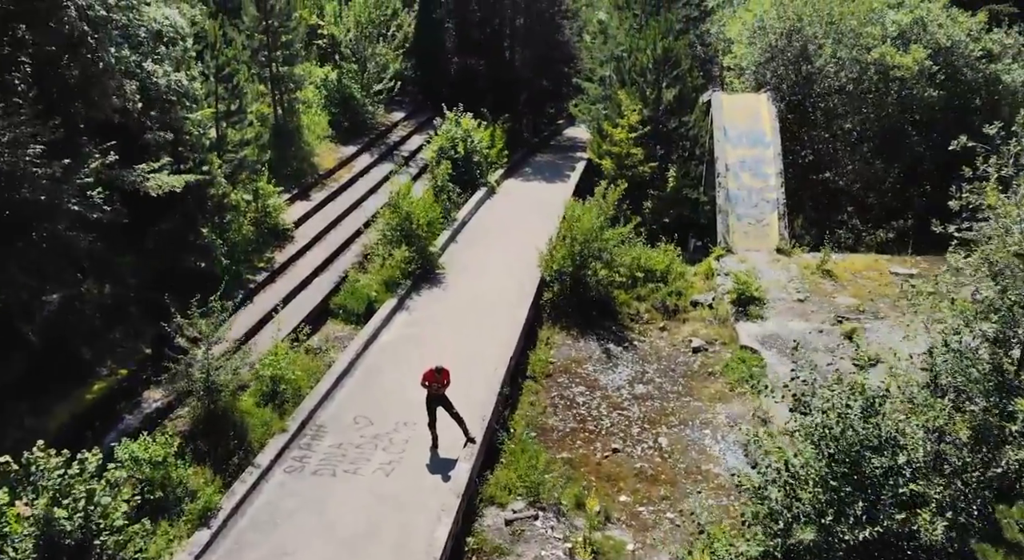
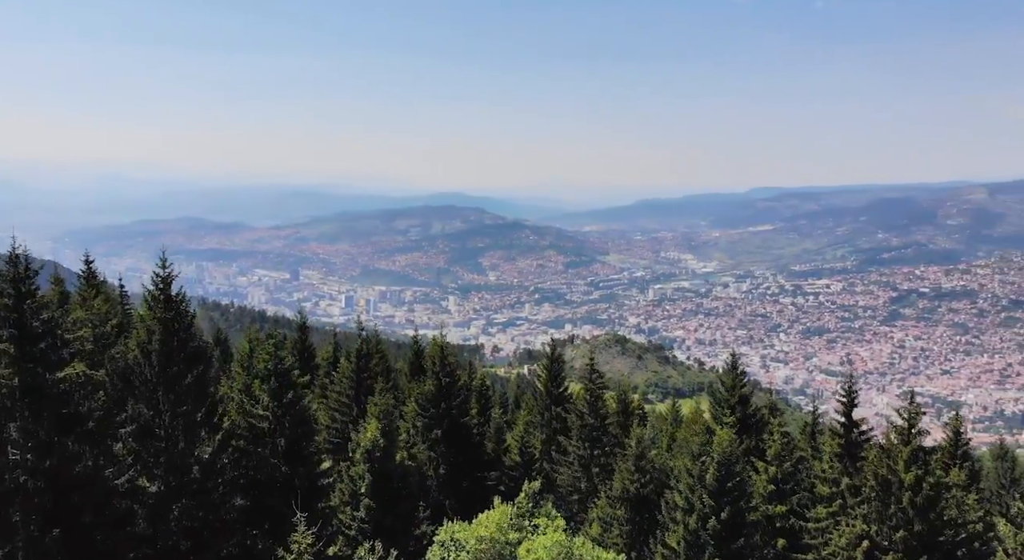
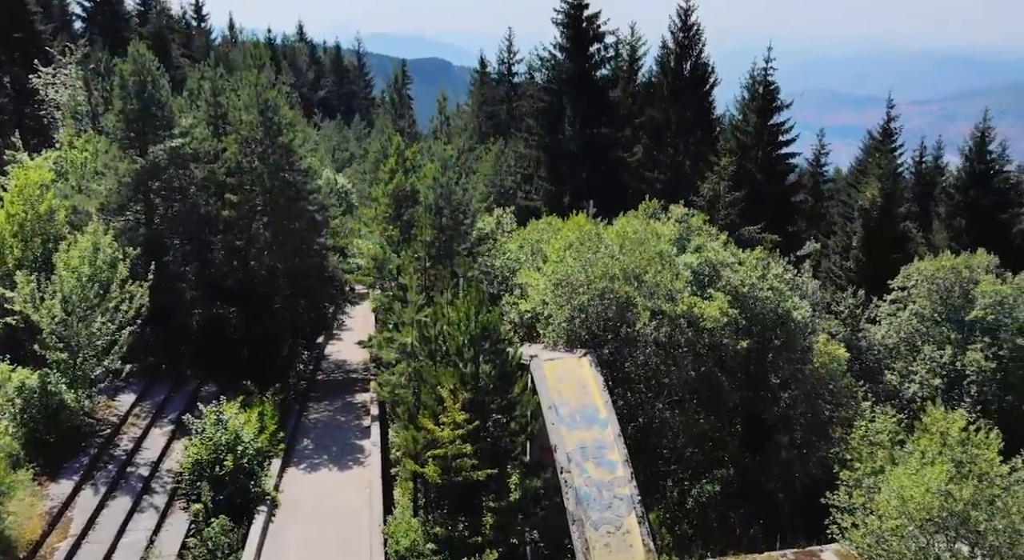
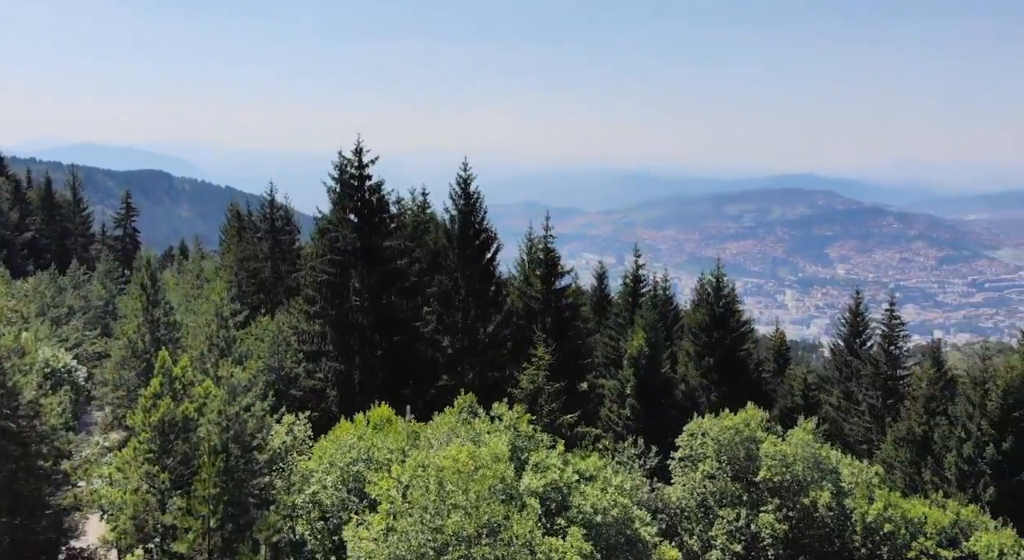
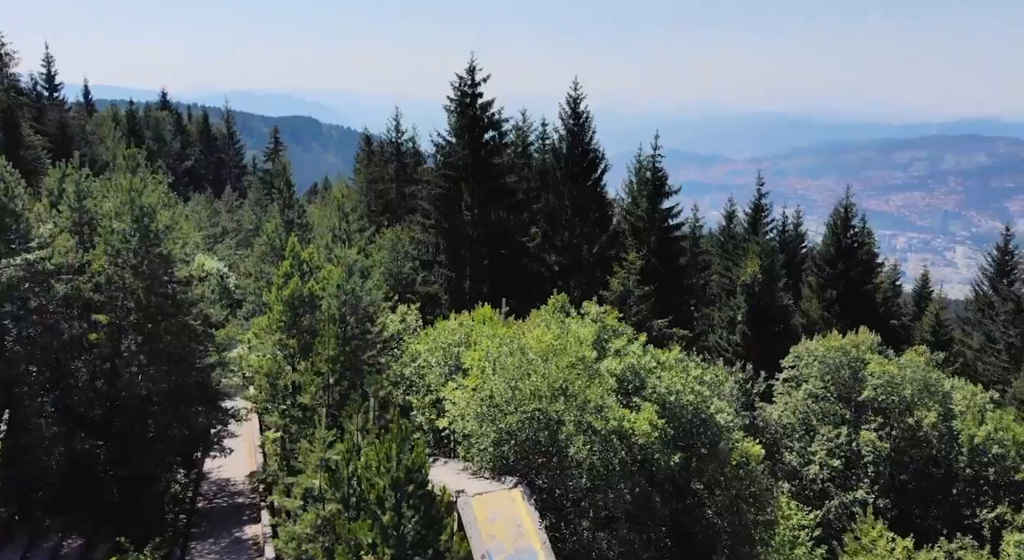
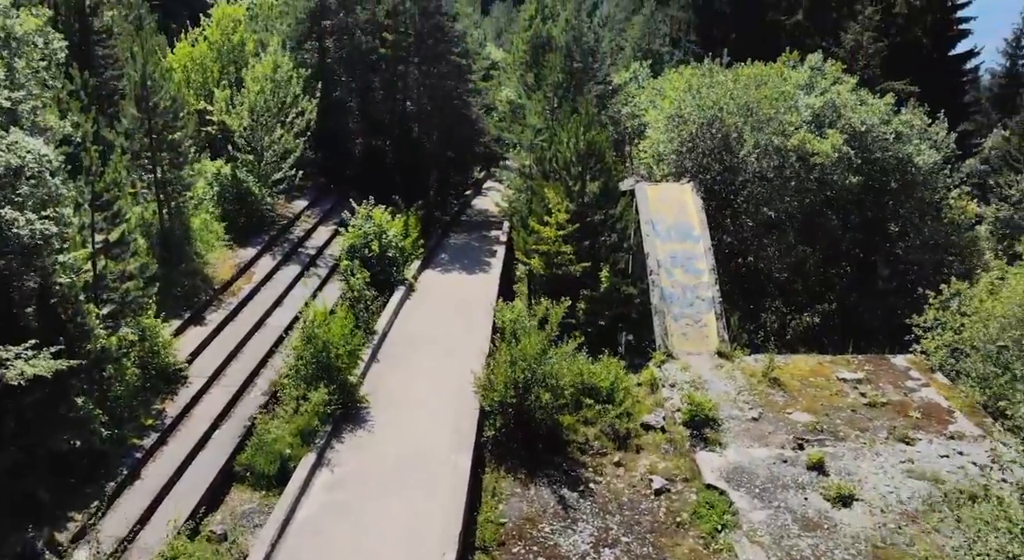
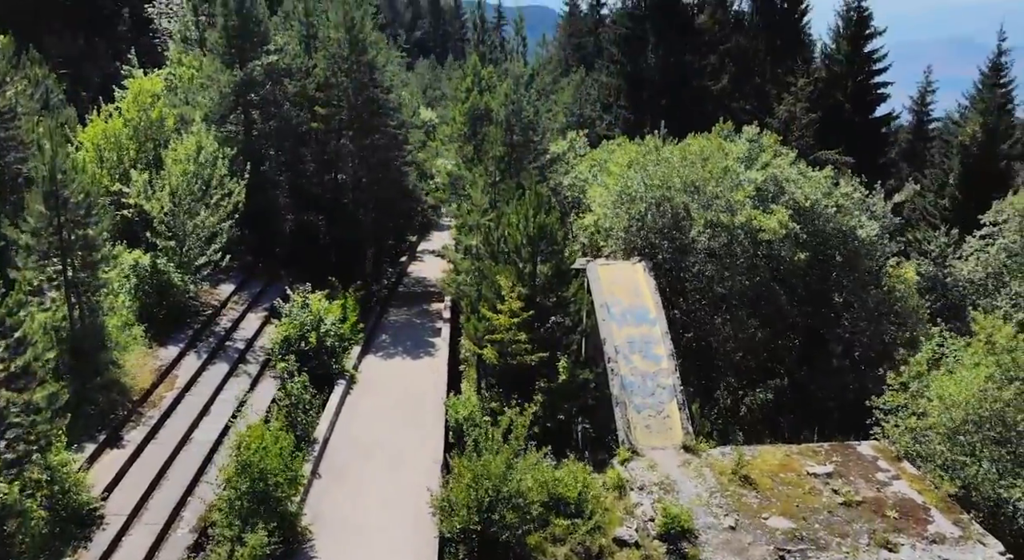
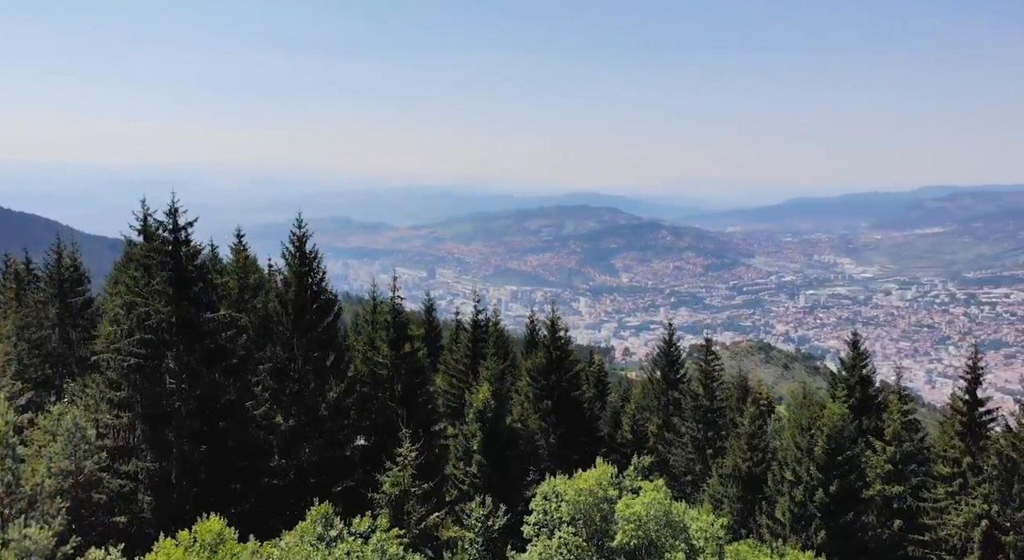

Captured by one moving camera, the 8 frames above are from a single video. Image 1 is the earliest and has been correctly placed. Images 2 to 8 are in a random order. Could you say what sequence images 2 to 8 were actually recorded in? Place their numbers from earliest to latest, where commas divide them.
6, 7, 3, 5, 4, 8, 2
